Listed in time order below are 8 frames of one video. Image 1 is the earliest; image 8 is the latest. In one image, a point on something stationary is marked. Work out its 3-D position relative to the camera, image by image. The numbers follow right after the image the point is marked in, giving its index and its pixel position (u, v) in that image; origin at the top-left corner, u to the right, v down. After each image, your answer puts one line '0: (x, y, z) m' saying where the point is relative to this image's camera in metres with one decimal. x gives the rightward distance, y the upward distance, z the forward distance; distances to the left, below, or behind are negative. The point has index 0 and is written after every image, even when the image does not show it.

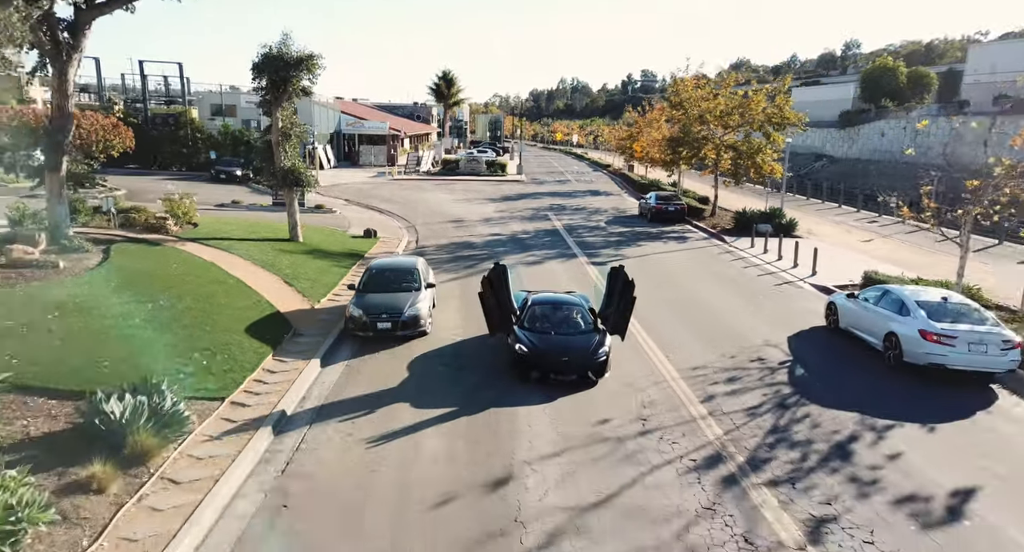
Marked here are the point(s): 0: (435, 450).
0: (-1.0, -2.2, +8.3) m
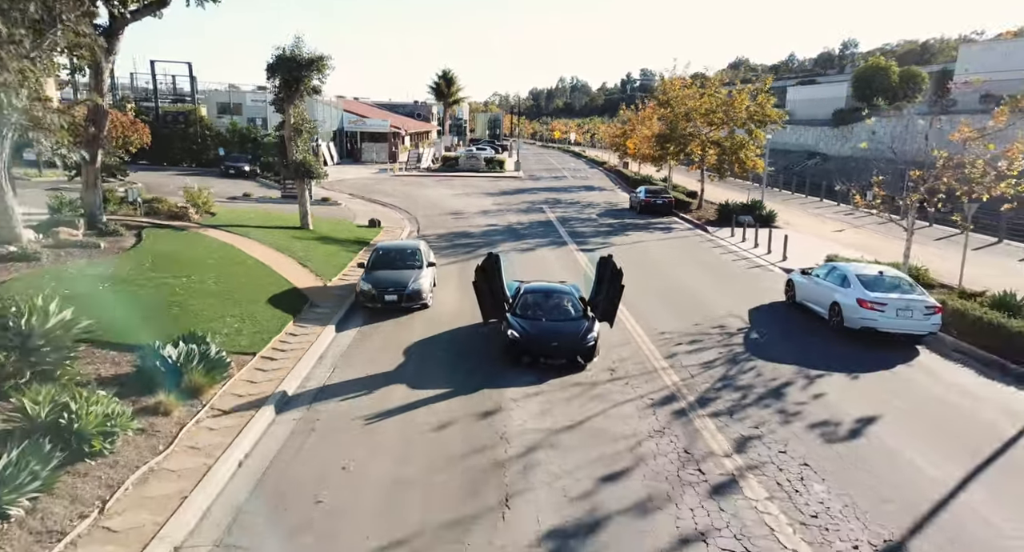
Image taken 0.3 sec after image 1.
0: (-1.2, -1.8, +10.0) m
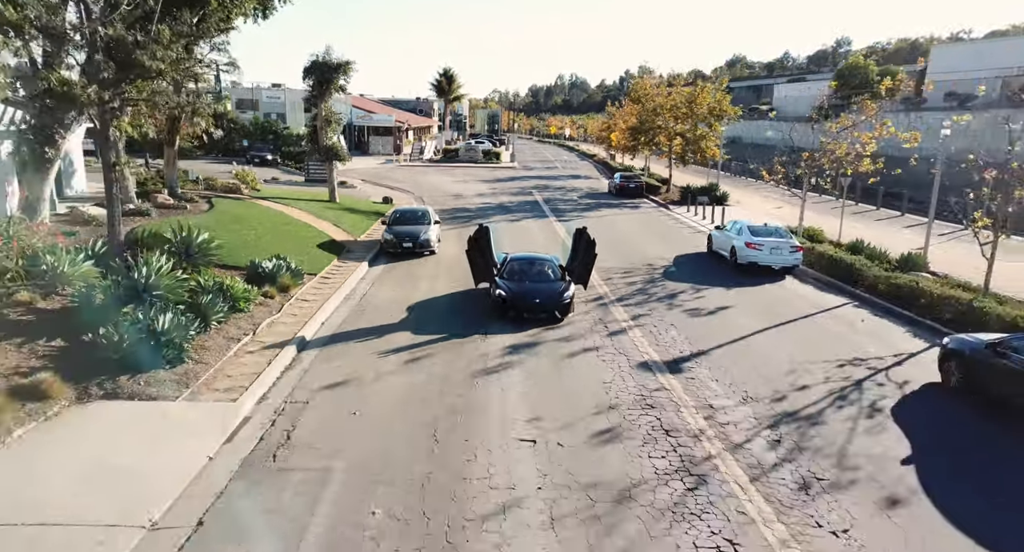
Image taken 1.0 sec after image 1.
0: (-1.6, -0.4, +14.9) m
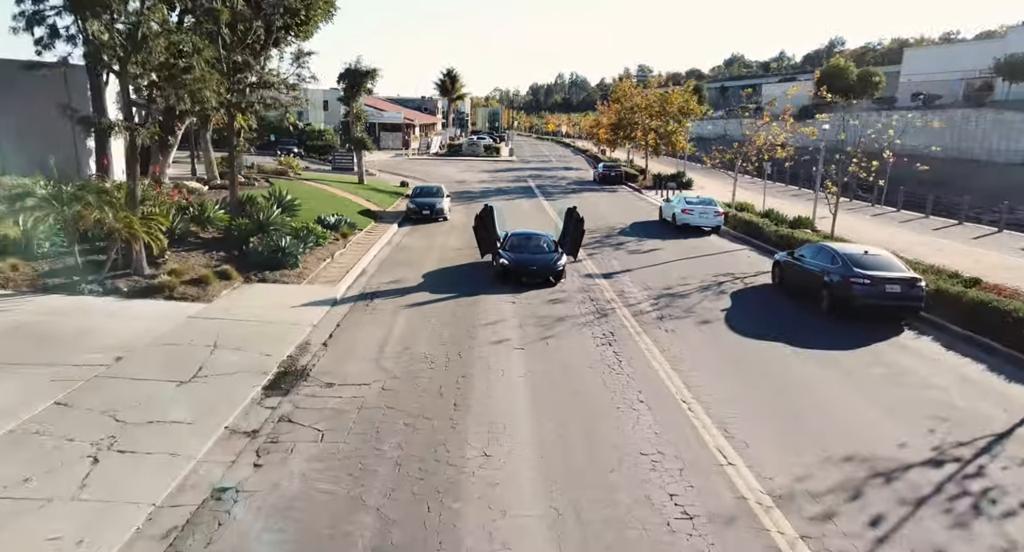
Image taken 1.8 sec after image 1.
0: (-1.8, +1.1, +20.6) m
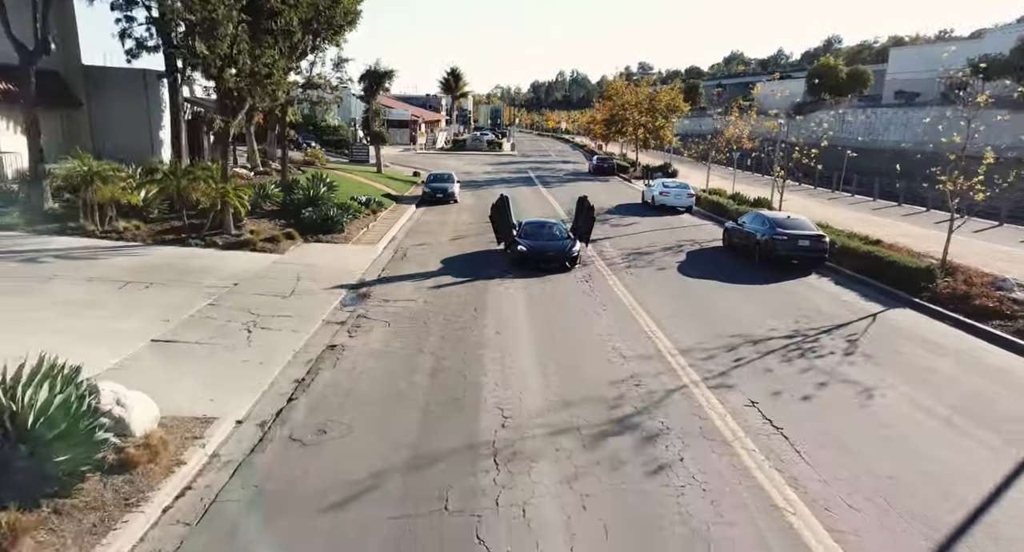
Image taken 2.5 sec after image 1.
0: (-1.7, +2.1, +24.5) m
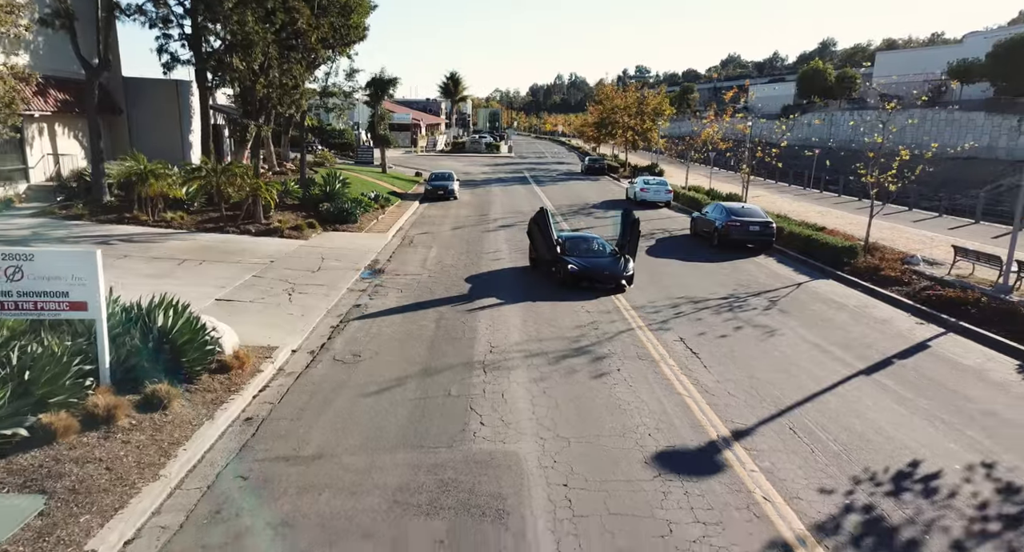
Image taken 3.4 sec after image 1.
0: (-2.0, +2.6, +27.1) m
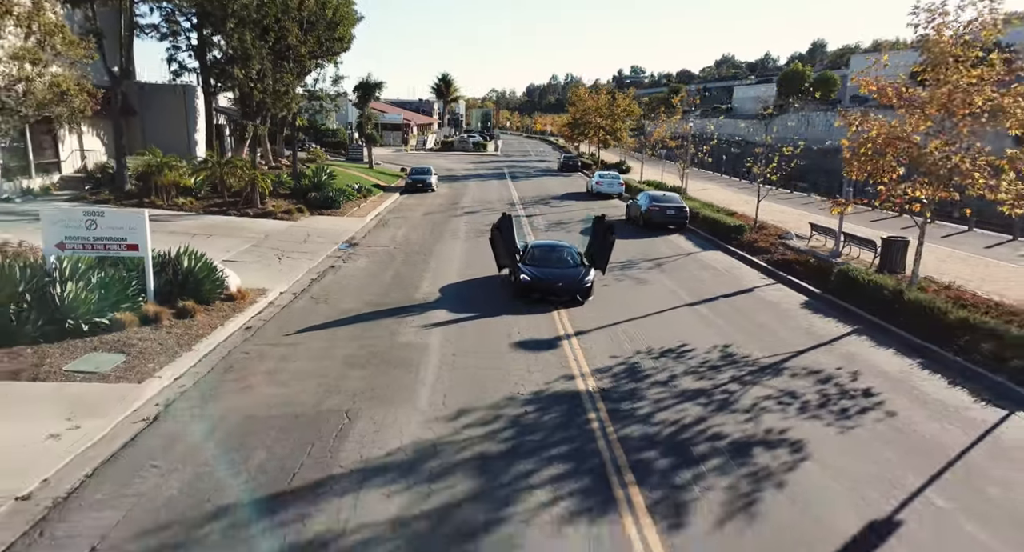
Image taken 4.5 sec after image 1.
0: (-3.5, +3.4, +30.6) m
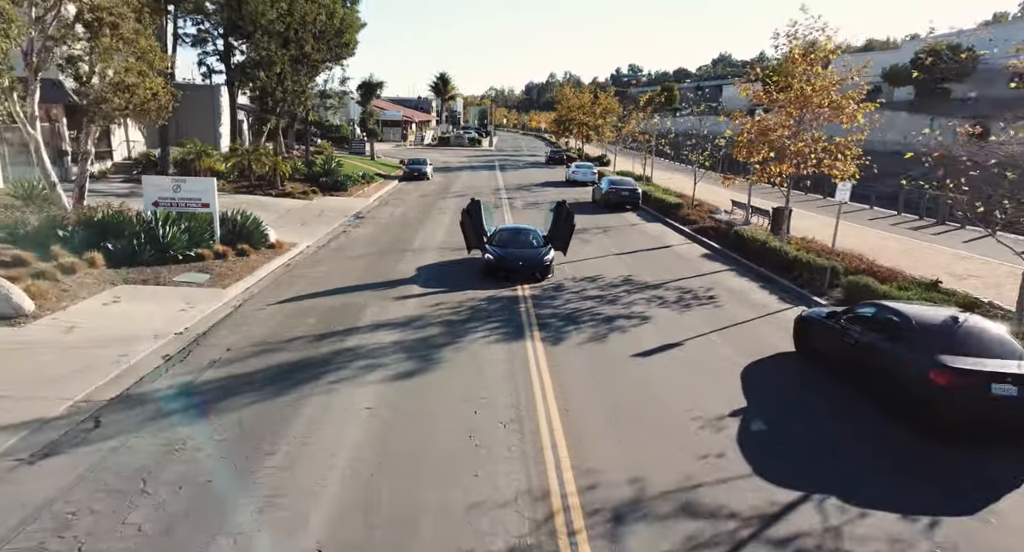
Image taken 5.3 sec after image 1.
0: (-4.2, +4.6, +34.7) m
